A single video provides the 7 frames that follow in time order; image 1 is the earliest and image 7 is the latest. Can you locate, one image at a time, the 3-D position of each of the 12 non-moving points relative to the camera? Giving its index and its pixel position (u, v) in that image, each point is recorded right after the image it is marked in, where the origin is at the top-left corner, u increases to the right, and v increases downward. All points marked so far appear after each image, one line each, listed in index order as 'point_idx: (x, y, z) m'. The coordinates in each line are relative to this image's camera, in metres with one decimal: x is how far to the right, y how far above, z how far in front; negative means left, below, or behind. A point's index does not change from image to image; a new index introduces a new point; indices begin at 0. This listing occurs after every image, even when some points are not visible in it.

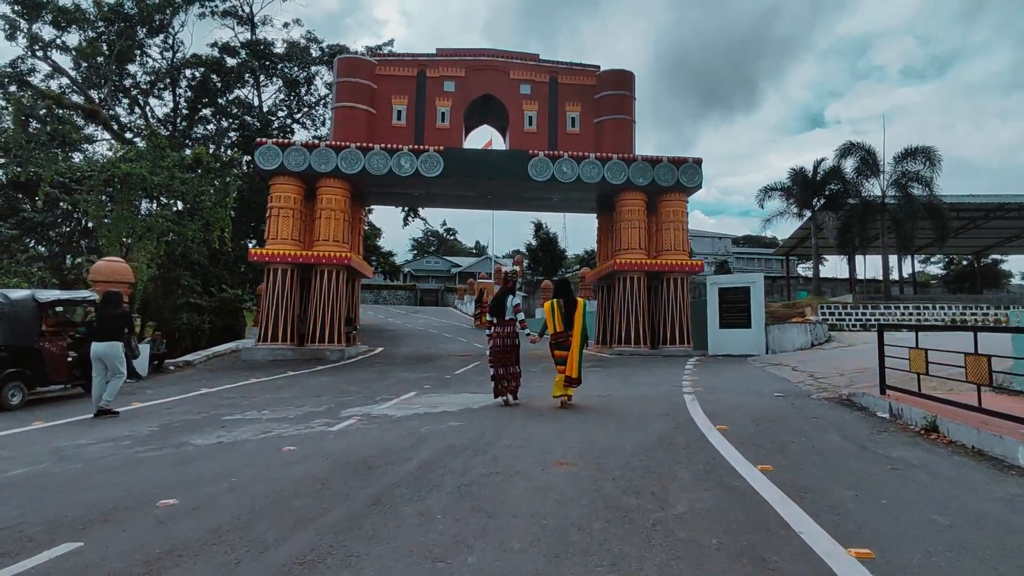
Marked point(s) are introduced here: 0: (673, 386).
0: (+2.7, -1.6, +10.0) m
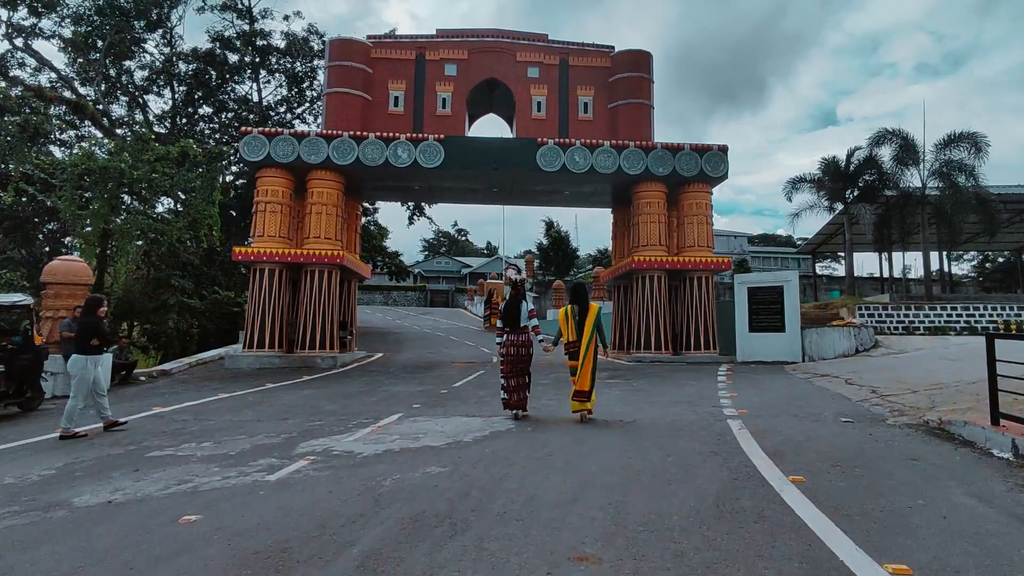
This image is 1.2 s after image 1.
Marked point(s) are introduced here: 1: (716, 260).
0: (+2.7, -1.6, +8.4) m
1: (+5.8, +0.8, +17.3) m
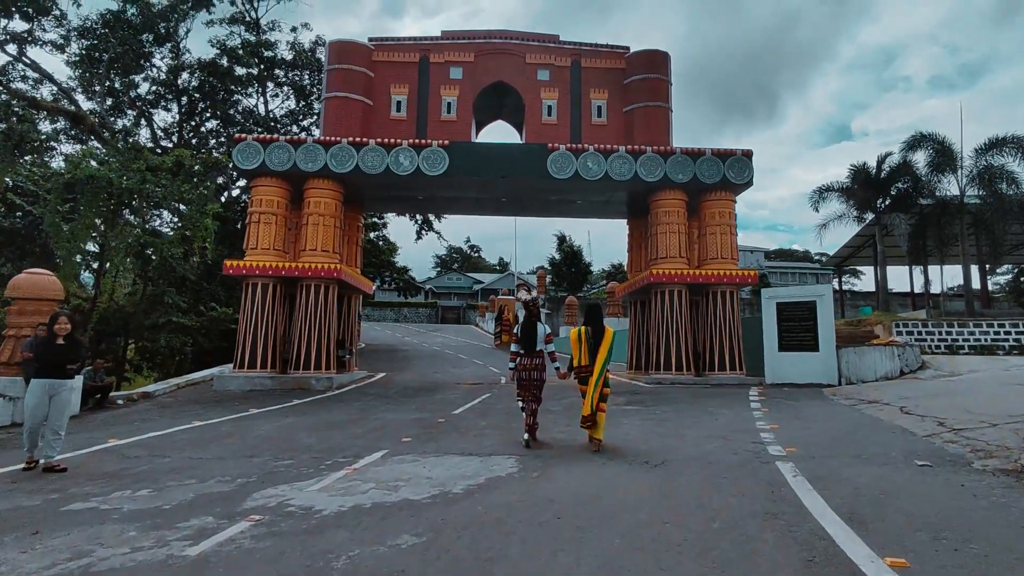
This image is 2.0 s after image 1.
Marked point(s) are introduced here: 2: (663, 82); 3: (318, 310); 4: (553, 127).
0: (+2.8, -1.8, +7.1) m
1: (+6.1, +0.4, +16.0) m
2: (+4.2, +5.7, +16.7) m
3: (-5.0, -0.6, +15.7) m
4: (+1.1, +4.5, +16.9) m
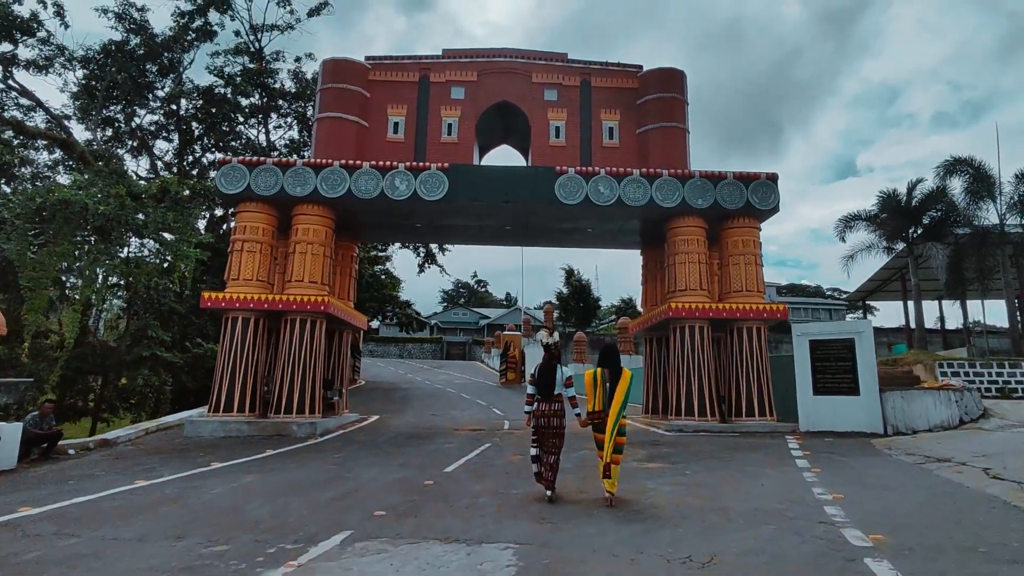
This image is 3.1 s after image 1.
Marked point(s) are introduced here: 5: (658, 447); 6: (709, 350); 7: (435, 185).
0: (+2.8, -2.1, +5.6) m
1: (+6.2, -0.5, +14.5) m
2: (+4.3, +4.8, +15.6) m
3: (-4.9, -1.4, +14.3) m
4: (+1.3, +3.6, +15.7) m
5: (+2.5, -2.7, +10.4) m
6: (+4.8, -1.5, +14.7) m
7: (-1.9, +2.5, +14.6) m
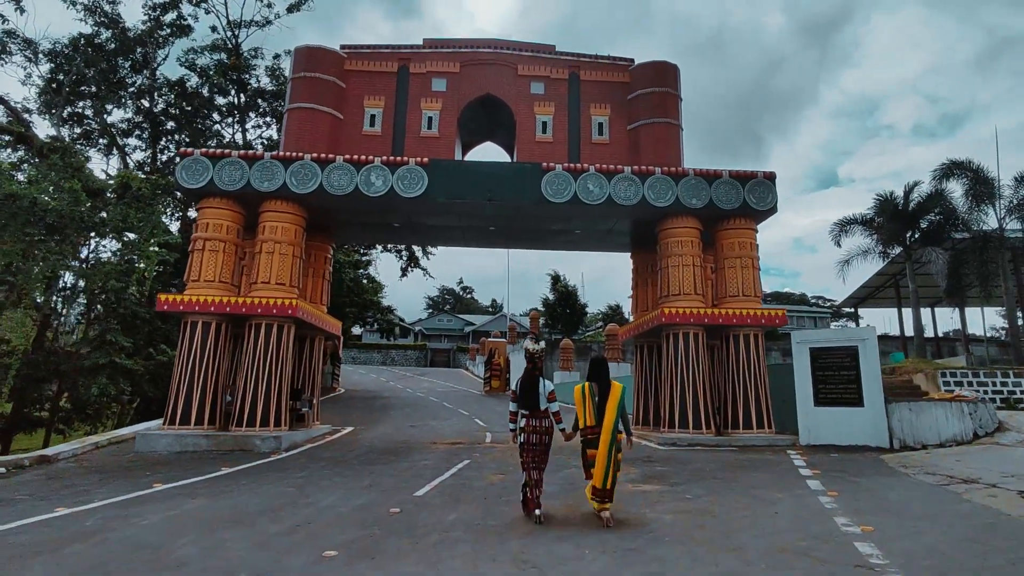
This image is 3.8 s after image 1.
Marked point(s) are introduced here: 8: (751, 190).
0: (+2.6, -2.1, +4.7) m
1: (+5.8, -0.6, +13.8) m
2: (+3.9, +4.7, +14.8) m
3: (-5.3, -1.4, +13.2) m
4: (+0.9, +3.5, +14.9) m
5: (+2.2, -2.8, +9.5) m
6: (+4.4, -1.6, +13.9) m
7: (-2.2, +2.4, +13.6) m
8: (+5.6, +2.3, +14.1) m
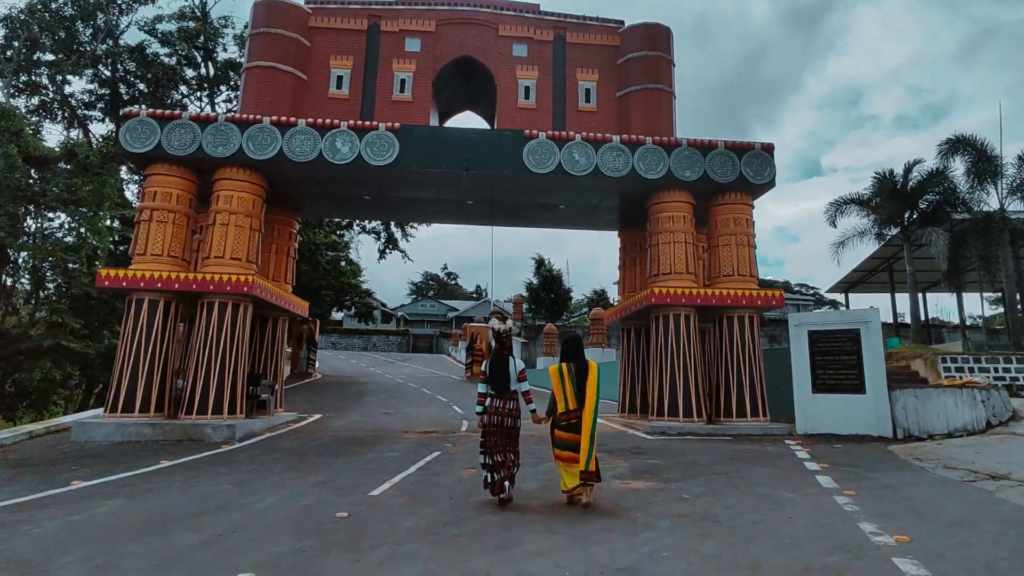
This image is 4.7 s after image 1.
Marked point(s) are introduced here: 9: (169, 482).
0: (+2.4, -1.8, +3.8) m
1: (+5.3, -0.1, +12.9) m
2: (+3.5, +5.2, +13.8) m
3: (-5.8, -0.9, +12.1) m
4: (+0.4, +4.0, +13.8) m
5: (+1.9, -2.4, +8.6) m
6: (+3.9, -1.1, +13.0) m
7: (-2.7, +2.9, +12.5) m
8: (+5.1, +2.7, +13.2) m
9: (-4.2, -2.4, +7.5) m
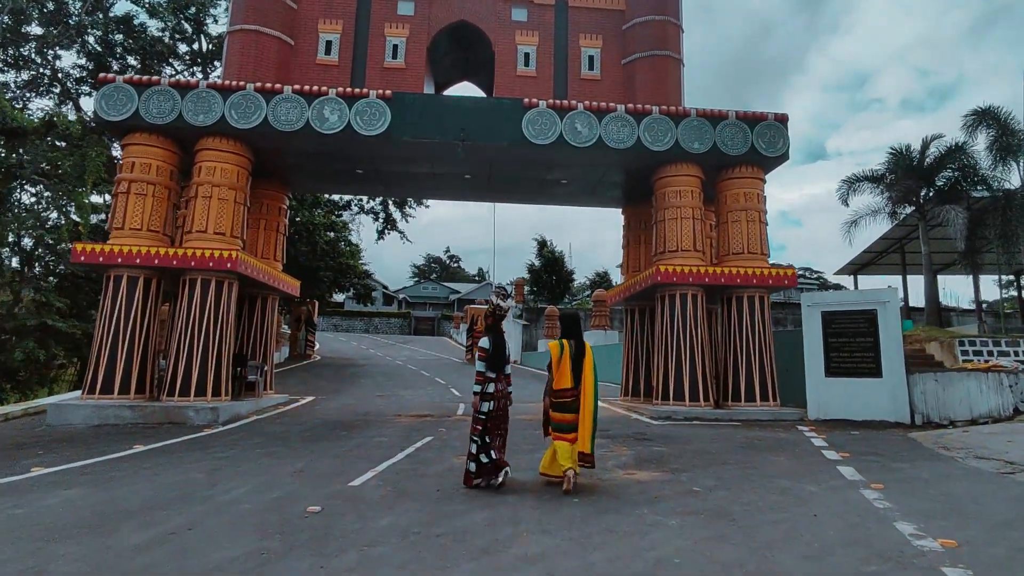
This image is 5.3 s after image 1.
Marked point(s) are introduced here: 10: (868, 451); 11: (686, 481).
0: (+2.3, -1.7, +3.2) m
1: (+5.3, +0.3, +12.3) m
2: (+3.5, +5.6, +13.0) m
3: (-5.8, -0.5, +11.5) m
4: (+0.4, +4.5, +13.1) m
5: (+1.8, -2.1, +8.0) m
6: (+3.9, -0.7, +12.4) m
7: (-2.7, +3.3, +11.8) m
8: (+5.1, +3.2, +12.4) m
9: (-4.3, -2.1, +6.9) m
10: (+4.3, -2.0, +7.4) m
11: (+1.7, -1.9, +5.8) m
